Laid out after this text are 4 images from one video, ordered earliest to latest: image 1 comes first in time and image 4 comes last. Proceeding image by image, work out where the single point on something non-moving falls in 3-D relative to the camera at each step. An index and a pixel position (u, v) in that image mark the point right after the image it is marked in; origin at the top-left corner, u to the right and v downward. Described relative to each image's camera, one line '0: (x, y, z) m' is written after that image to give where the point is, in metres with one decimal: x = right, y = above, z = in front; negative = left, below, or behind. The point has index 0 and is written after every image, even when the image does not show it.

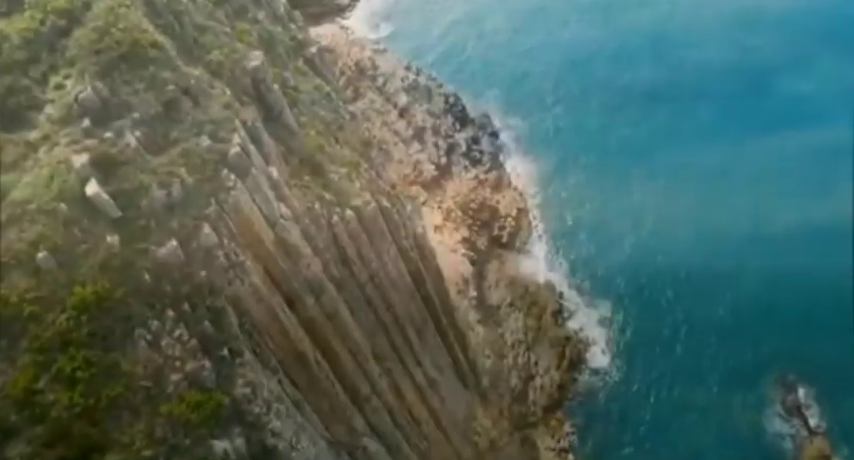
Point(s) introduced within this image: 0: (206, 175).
0: (-4.6, +1.2, +16.9) m
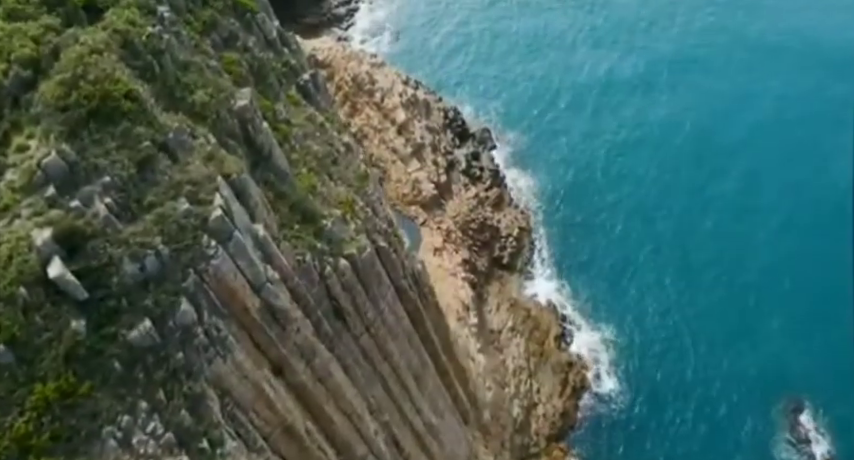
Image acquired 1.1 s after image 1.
0: (-4.6, -0.2, +15.4) m
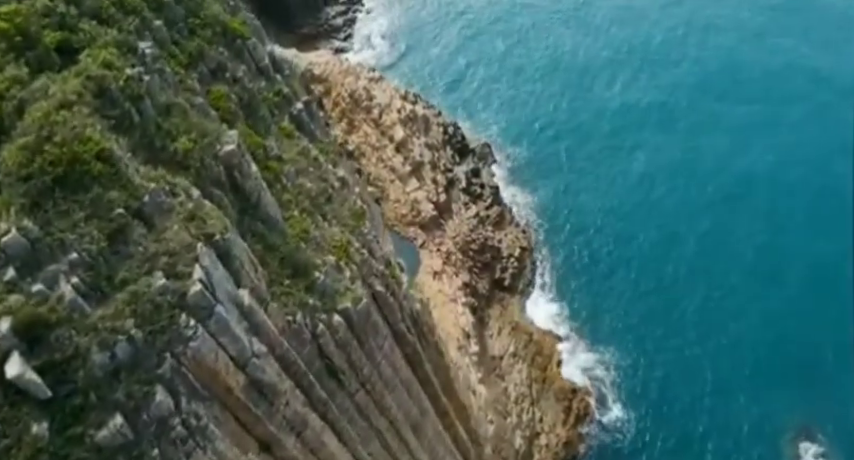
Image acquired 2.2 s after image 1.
0: (-4.6, -1.6, +14.0) m
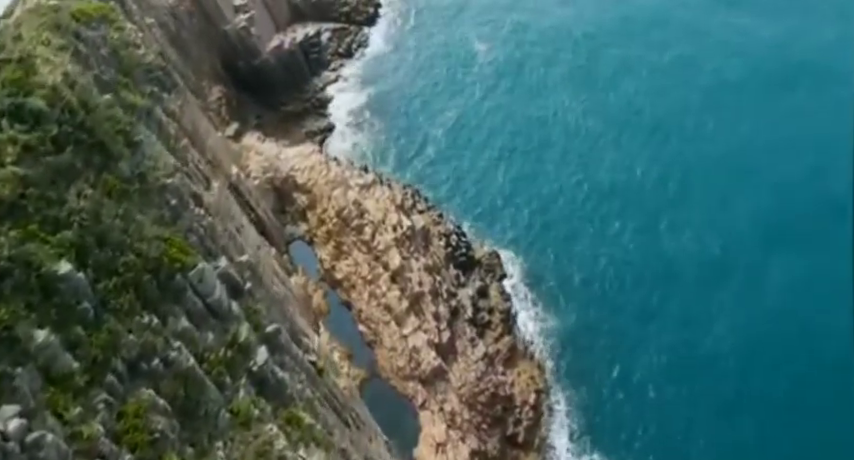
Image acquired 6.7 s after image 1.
0: (-4.4, -10.0, +7.0) m
